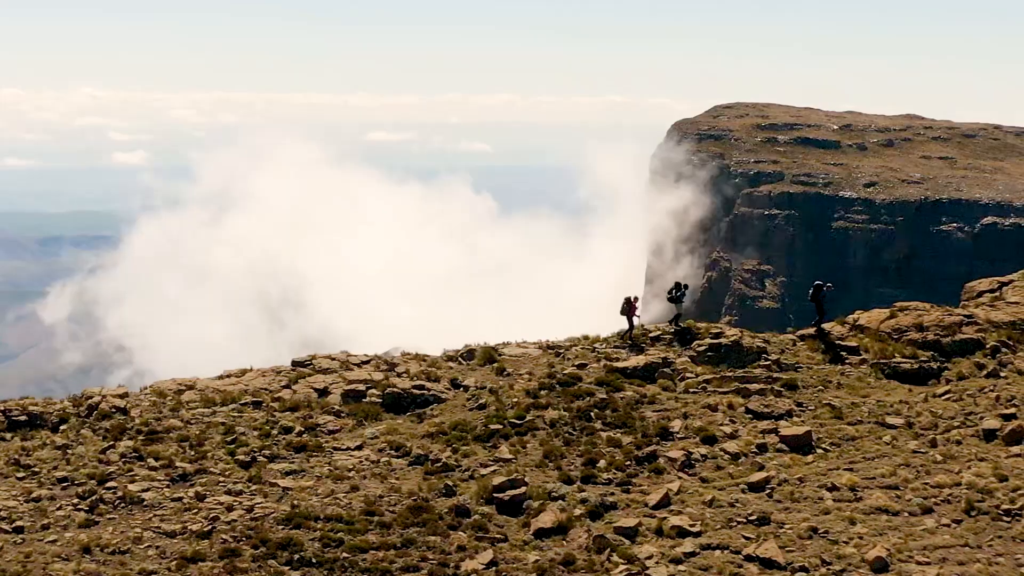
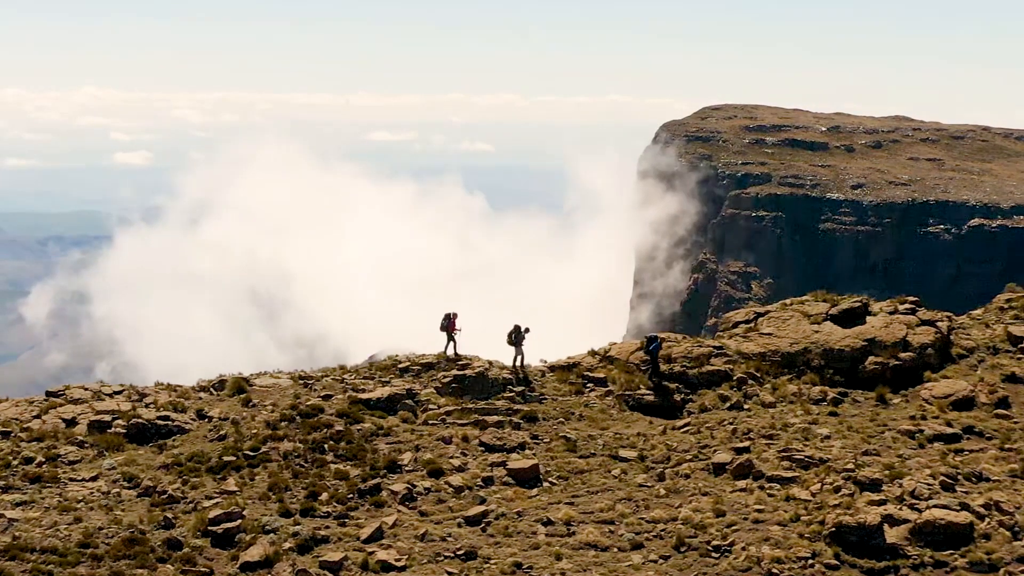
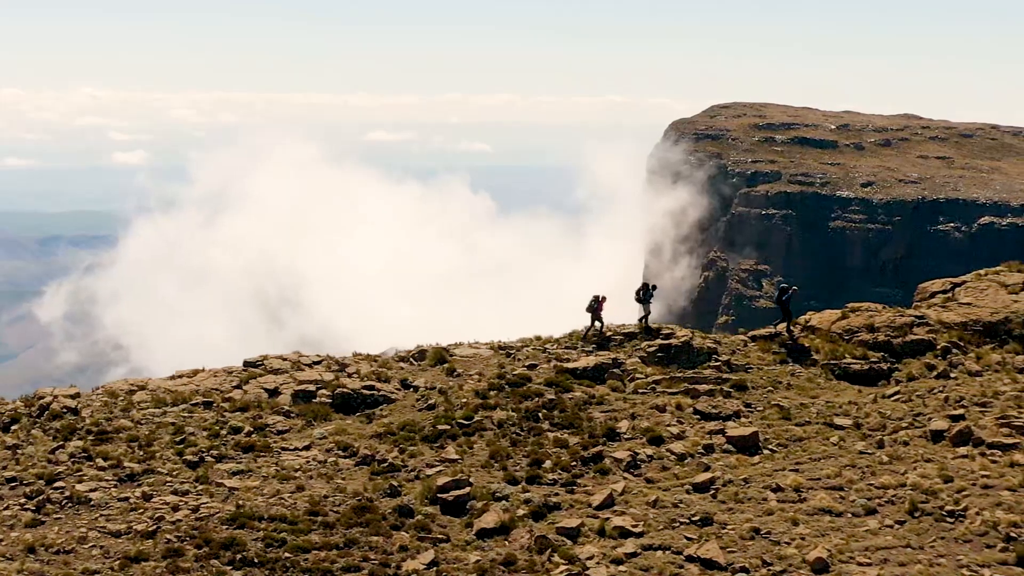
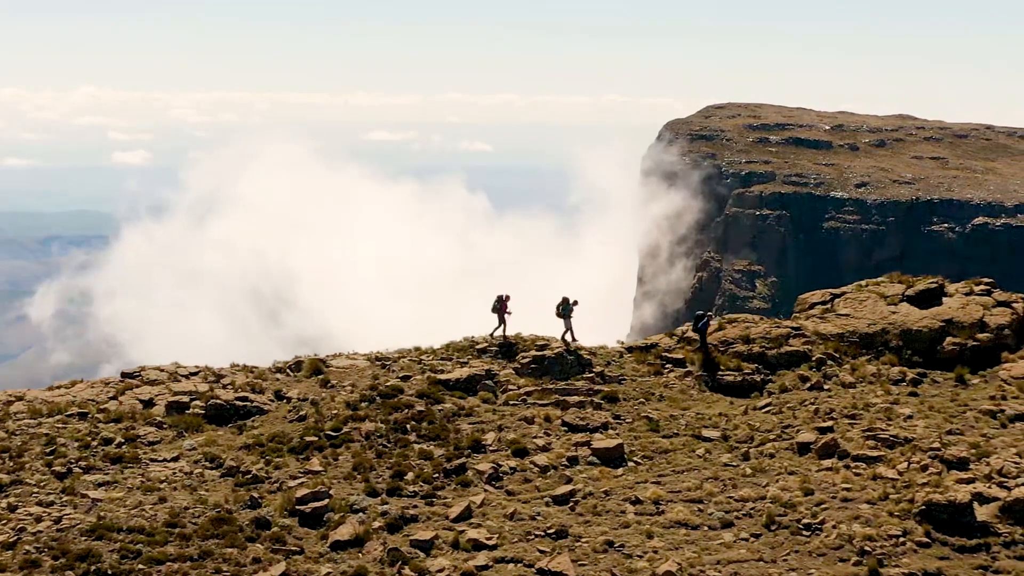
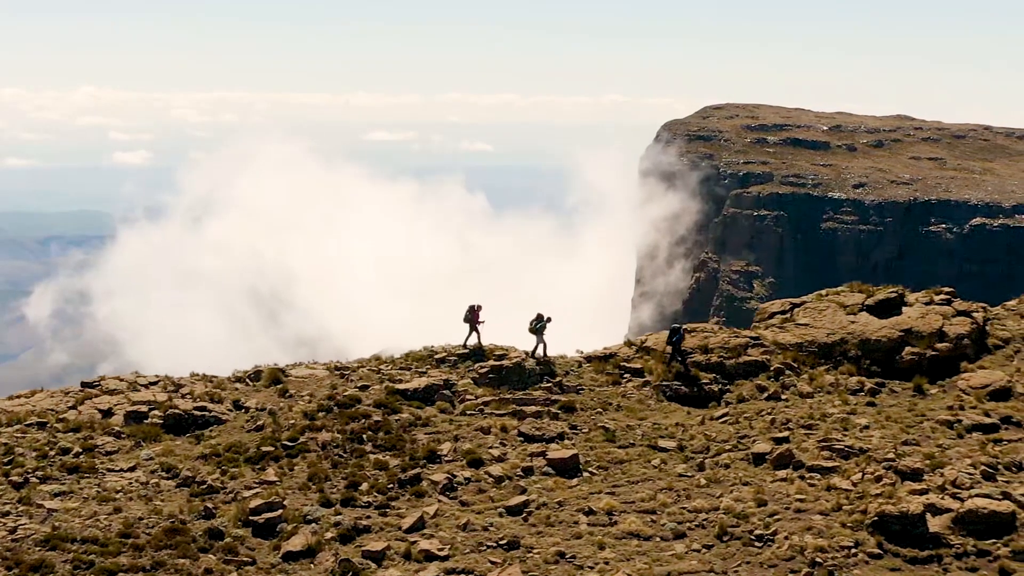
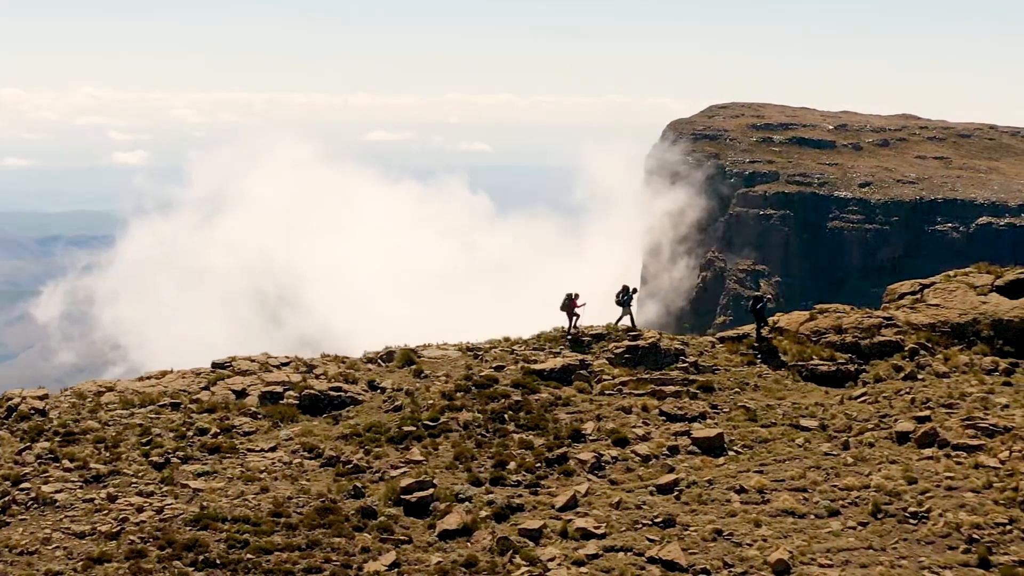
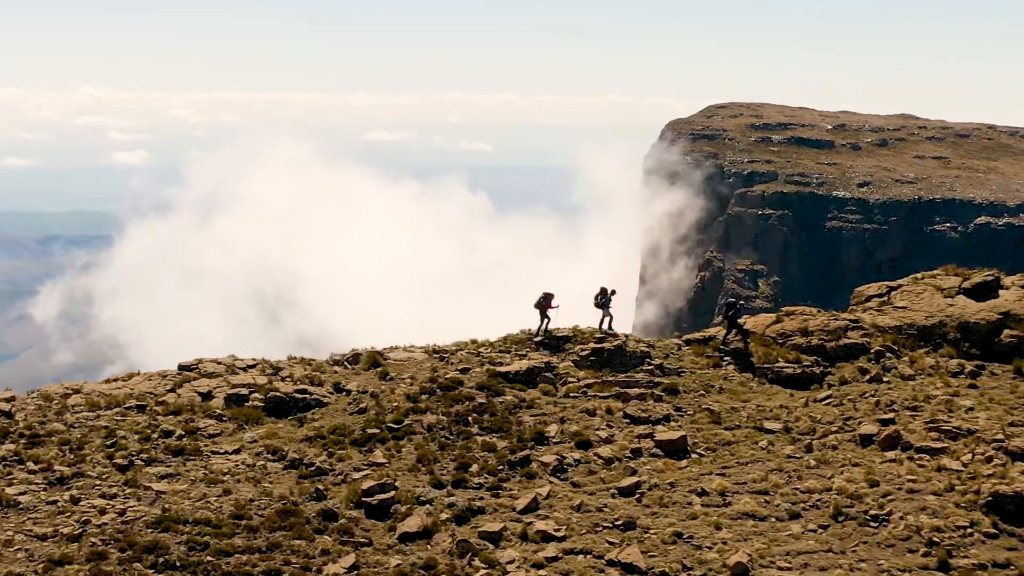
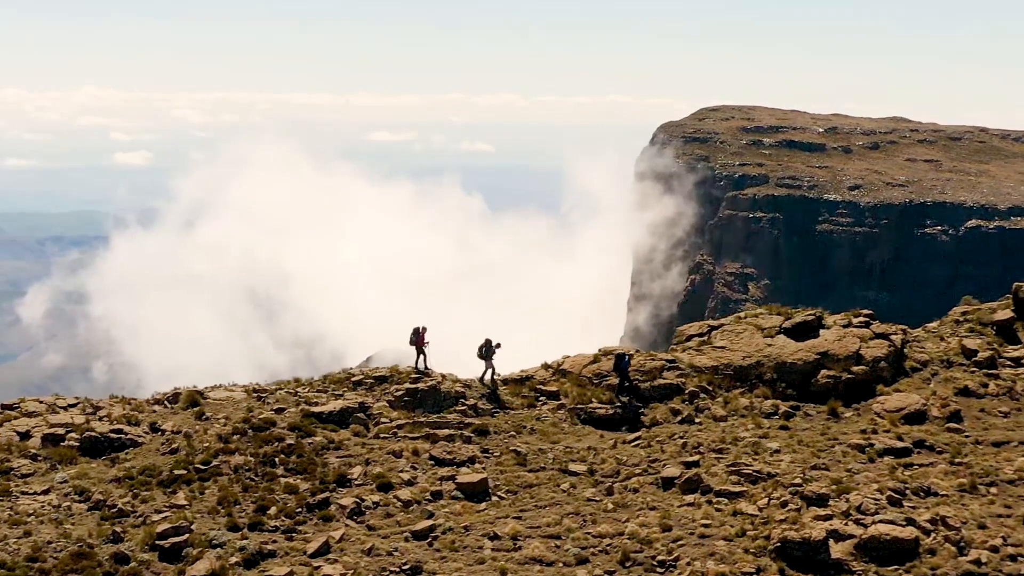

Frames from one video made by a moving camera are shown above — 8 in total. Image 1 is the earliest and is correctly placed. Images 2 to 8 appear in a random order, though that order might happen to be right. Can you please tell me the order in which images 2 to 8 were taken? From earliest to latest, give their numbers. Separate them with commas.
3, 6, 7, 4, 5, 2, 8
